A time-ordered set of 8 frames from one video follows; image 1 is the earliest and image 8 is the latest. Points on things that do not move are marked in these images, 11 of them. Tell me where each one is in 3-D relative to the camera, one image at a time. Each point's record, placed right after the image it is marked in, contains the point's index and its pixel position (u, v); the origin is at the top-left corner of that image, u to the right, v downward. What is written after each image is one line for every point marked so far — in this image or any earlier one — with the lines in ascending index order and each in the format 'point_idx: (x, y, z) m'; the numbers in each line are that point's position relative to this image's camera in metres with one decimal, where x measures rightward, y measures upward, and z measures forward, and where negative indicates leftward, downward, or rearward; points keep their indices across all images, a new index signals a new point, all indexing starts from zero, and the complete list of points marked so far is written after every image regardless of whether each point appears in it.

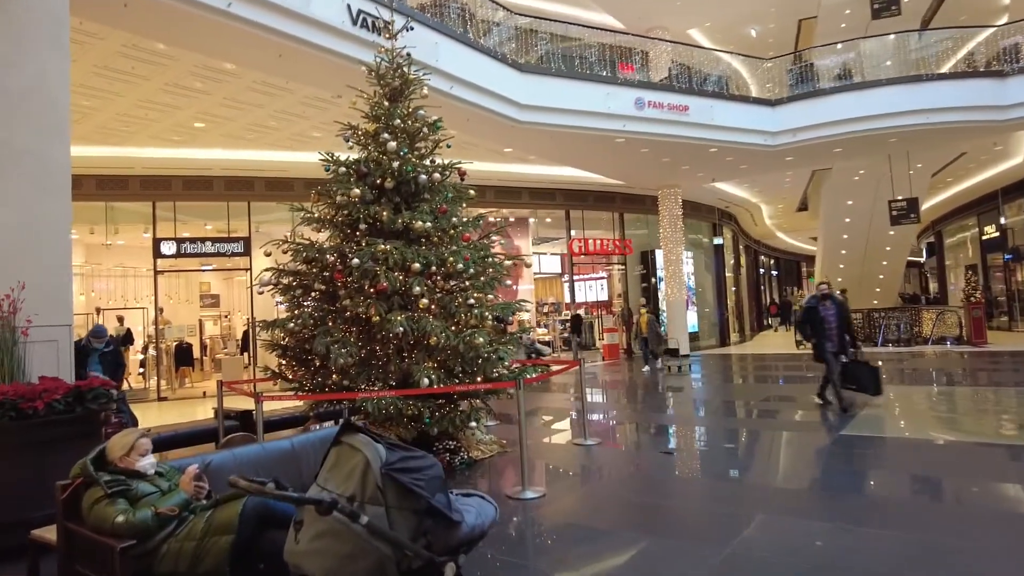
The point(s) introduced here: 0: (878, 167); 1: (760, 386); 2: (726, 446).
0: (+8.0, +2.7, +14.0) m
1: (+4.2, -1.7, +10.7) m
2: (+2.1, -1.6, +6.2) m
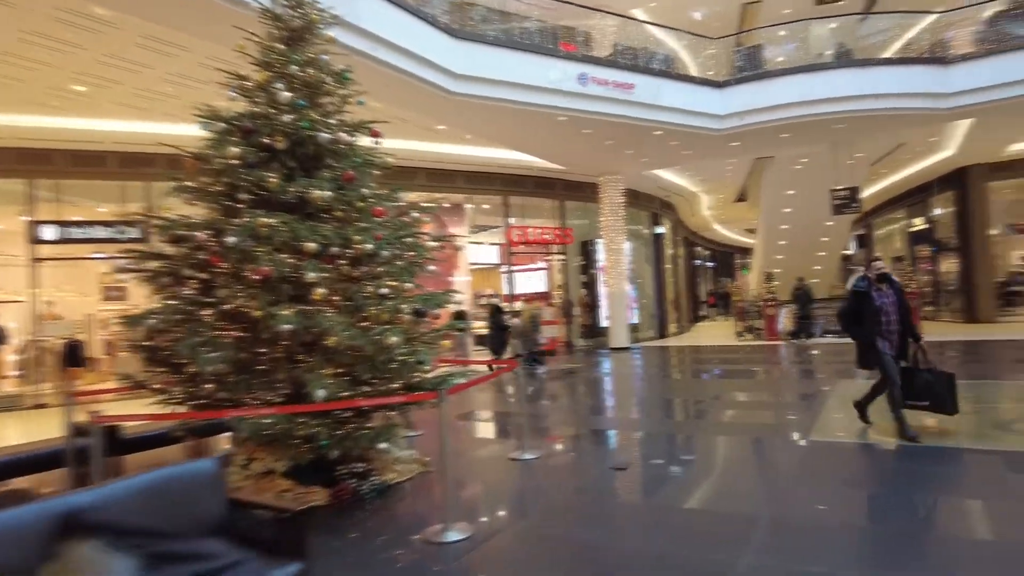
0: (+6.6, +2.9, +13.8) m
1: (+3.1, -1.5, +10.2) m
2: (+1.4, -1.5, +5.5) m
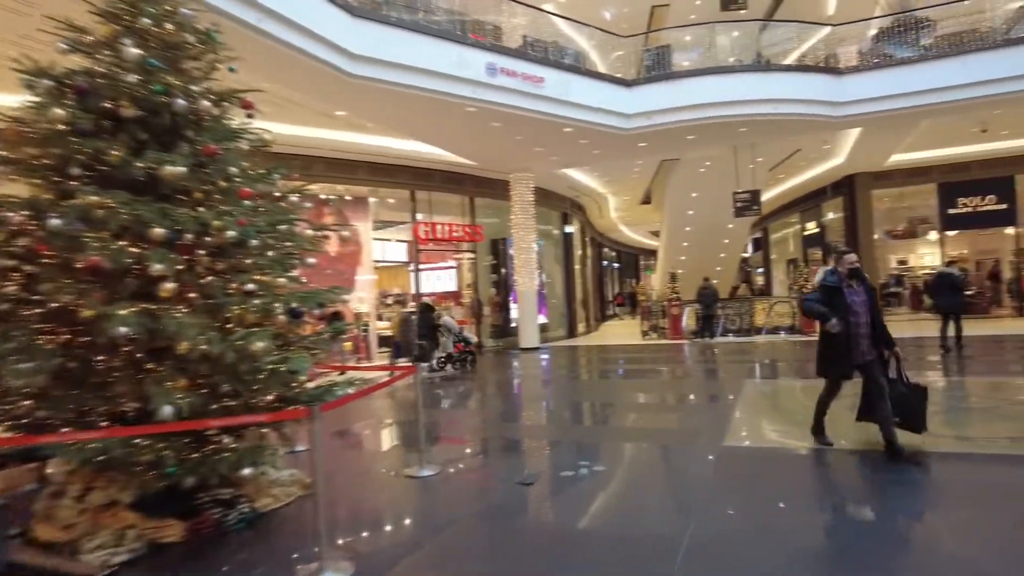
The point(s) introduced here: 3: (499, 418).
0: (+4.7, +2.9, +14.1) m
1: (+1.7, -1.5, +10.1) m
2: (+0.6, -1.4, +5.2) m
3: (-0.2, -1.6, +7.5) m
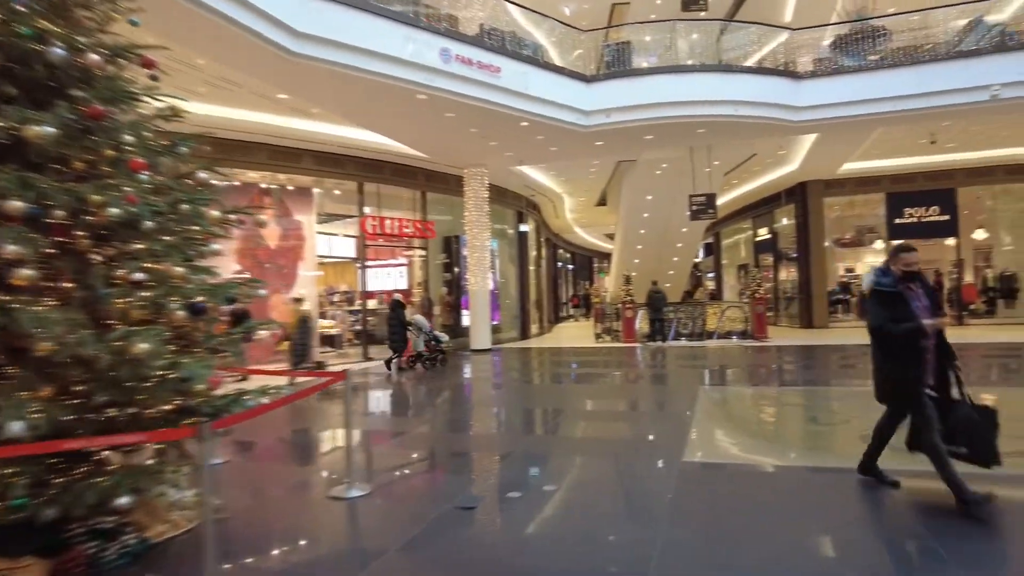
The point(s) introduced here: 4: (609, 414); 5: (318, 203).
0: (+3.7, +2.8, +14.0) m
1: (+0.9, -1.5, +9.7) m
2: (+0.2, -1.4, +4.8) m
3: (-0.8, -1.5, +7.0) m
4: (+1.2, -1.5, +7.5) m
5: (-4.0, +1.7, +13.1) m
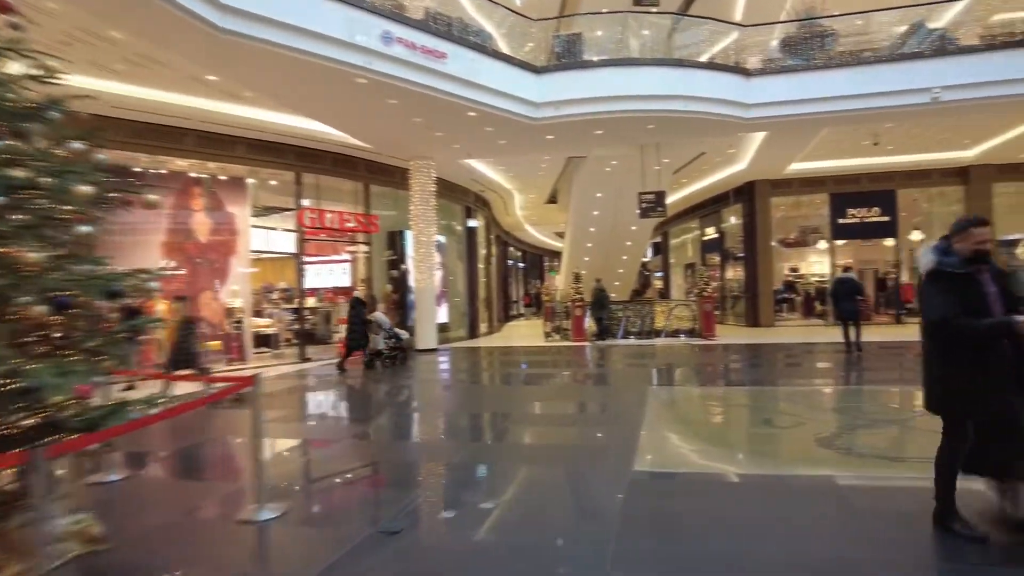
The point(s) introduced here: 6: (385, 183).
0: (+2.6, +2.8, +13.8) m
1: (+0.1, -1.5, +9.4) m
2: (-0.2, -1.4, +4.4) m
3: (-1.4, -1.5, +6.6) m
4: (+0.5, -1.5, +7.2) m
5: (-5.0, +1.8, +12.3) m
6: (-2.9, +2.4, +14.5) m
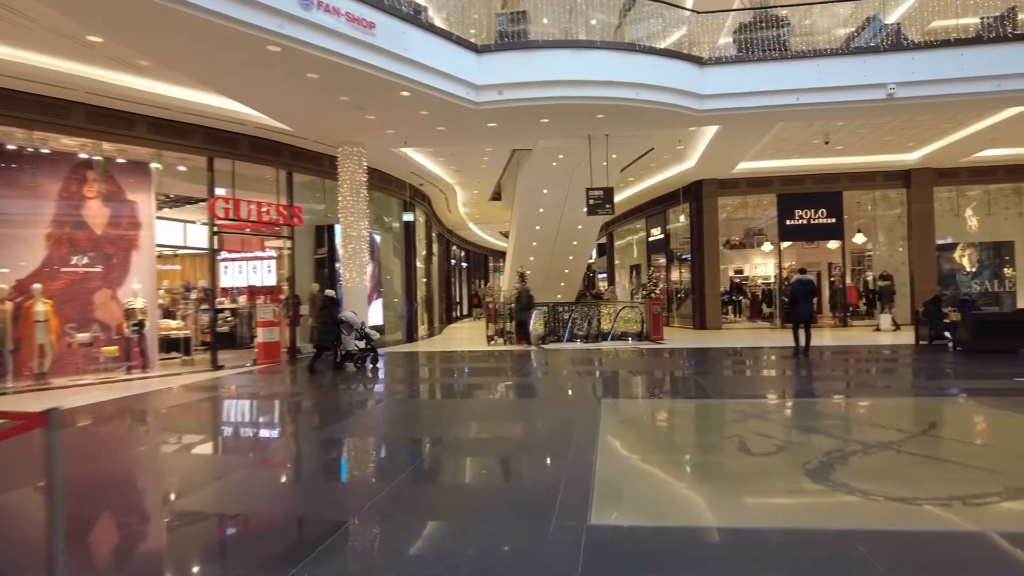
0: (+1.3, +2.8, +13.1) m
1: (-0.8, -1.5, +8.4) m
2: (-0.6, -1.4, +3.5) m
3: (-2.0, -1.5, +5.5) m
4: (-0.1, -1.5, +6.3) m
5: (-6.1, +1.8, +10.9) m
6: (-4.1, +2.4, +13.3) m
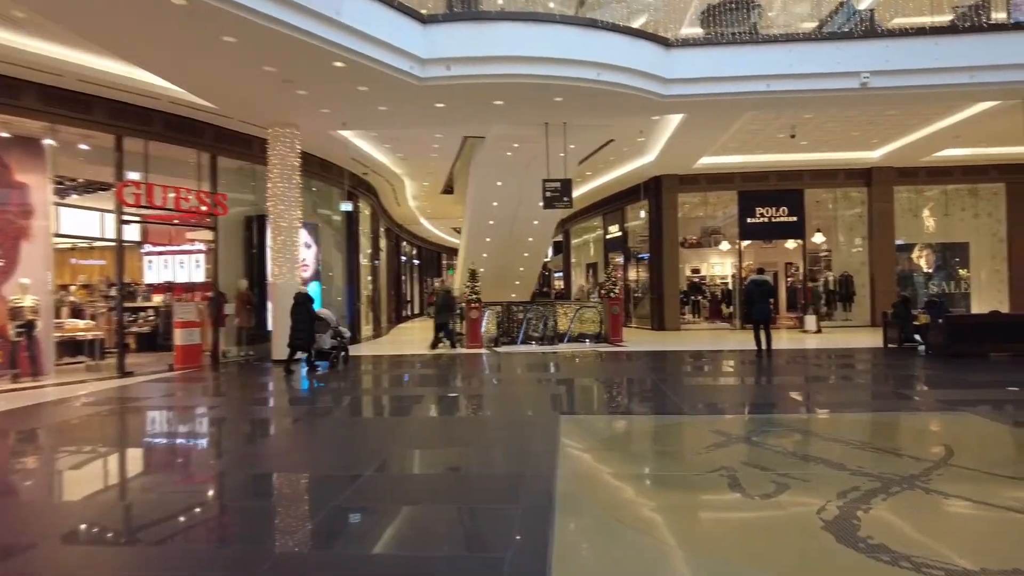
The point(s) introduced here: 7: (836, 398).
0: (+0.4, +2.8, +12.2) m
1: (-1.4, -1.4, +7.4) m
2: (-0.9, -1.4, +2.5) m
3: (-2.4, -1.5, +4.4) m
4: (-0.6, -1.4, +5.3) m
5: (-6.8, +1.9, +9.5) m
6: (-5.1, +2.4, +12.0) m
7: (+4.1, -1.4, +8.1) m
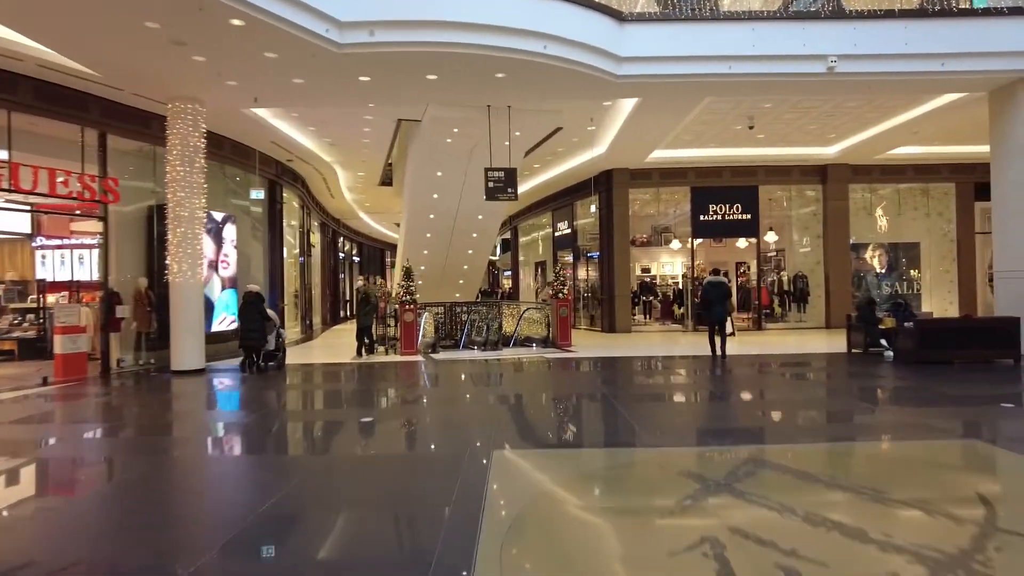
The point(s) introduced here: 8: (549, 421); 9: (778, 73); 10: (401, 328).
0: (-0.6, +2.8, +11.0) m
1: (-2.1, -1.4, +6.2) m
2: (-1.2, -1.4, +1.3) m
3: (-2.8, -1.5, +3.1) m
4: (-1.1, -1.5, +4.1) m
5: (-7.6, +1.9, +7.8) m
6: (-6.1, +2.5, +10.5) m
7: (+3.4, -1.4, +7.3) m
8: (+0.4, -1.5, +6.8) m
9: (+3.8, +3.0, +9.1) m
10: (-2.3, -0.8, +13.4) m
